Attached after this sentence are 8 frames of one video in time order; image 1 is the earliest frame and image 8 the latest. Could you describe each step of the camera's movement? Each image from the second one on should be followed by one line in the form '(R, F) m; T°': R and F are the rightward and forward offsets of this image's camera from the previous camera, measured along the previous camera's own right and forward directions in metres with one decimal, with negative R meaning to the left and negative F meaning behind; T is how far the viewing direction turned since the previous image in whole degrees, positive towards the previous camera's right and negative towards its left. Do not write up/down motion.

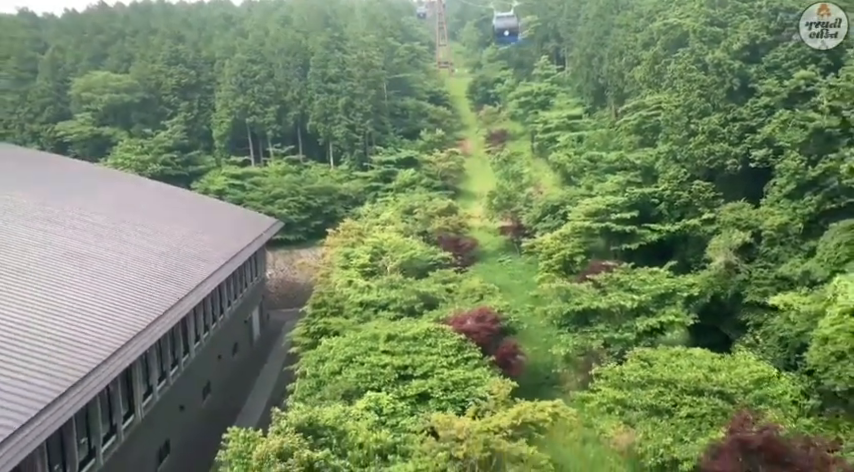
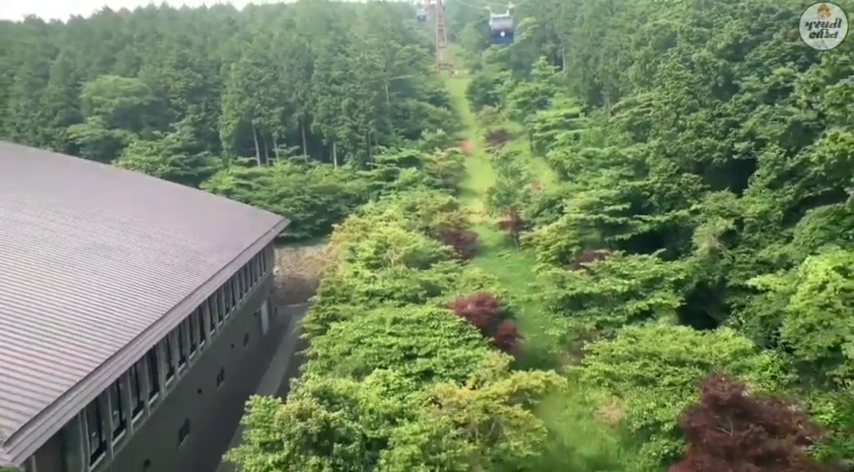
(0.0, -0.9) m; 0°
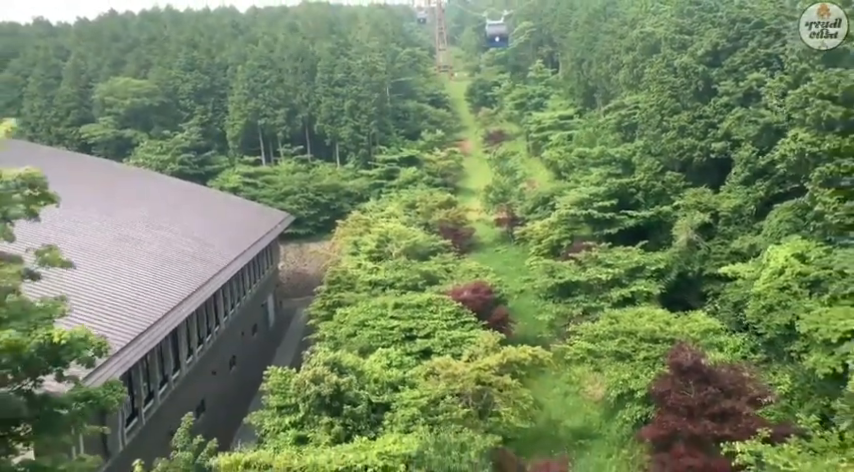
(0.0, -1.2) m; 0°
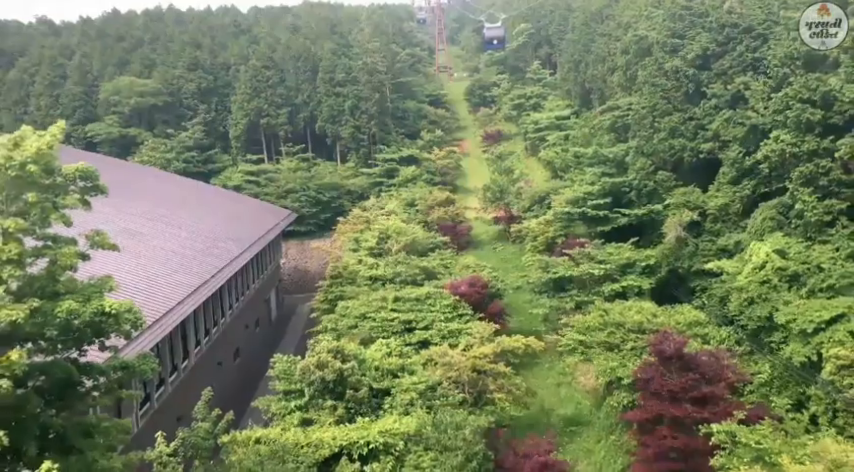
(0.0, -0.6) m; 0°
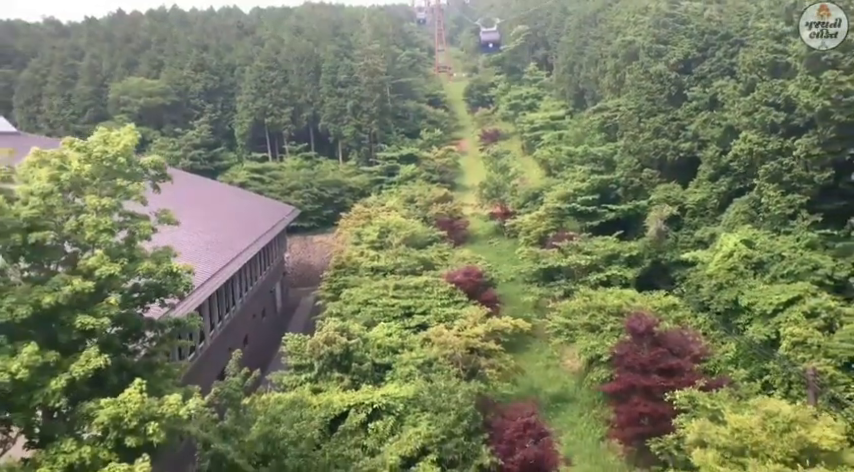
(0.0, -1.2) m; 0°
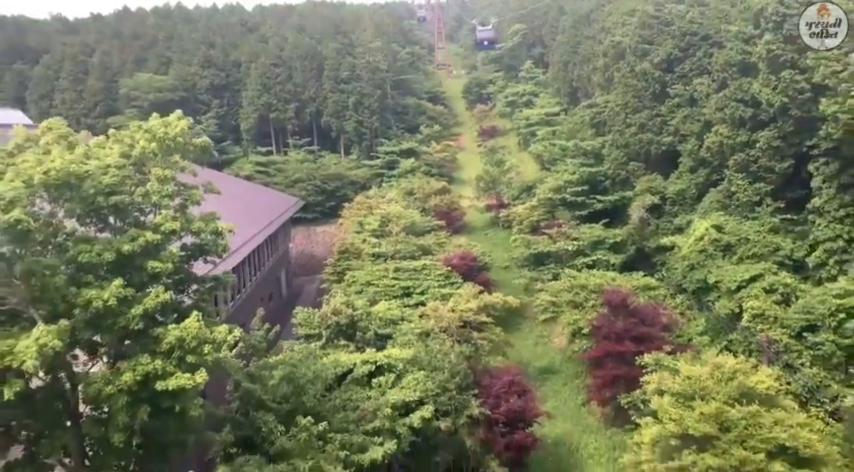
(0.0, -1.3) m; 0°
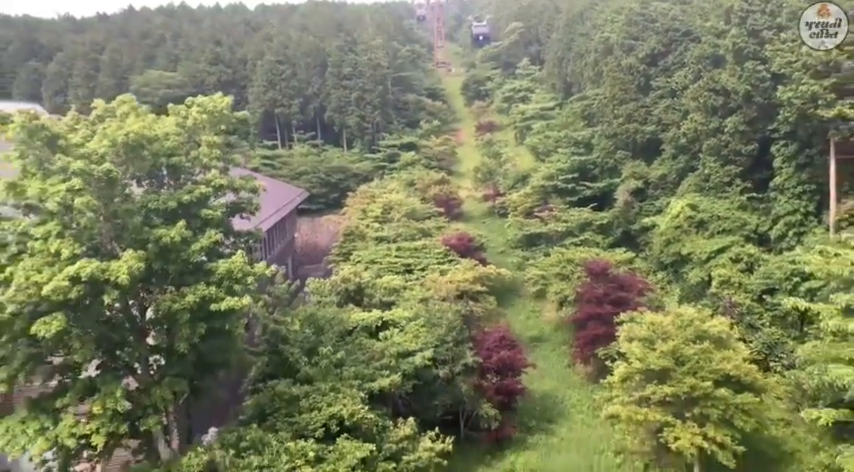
(0.0, -1.5) m; 0°
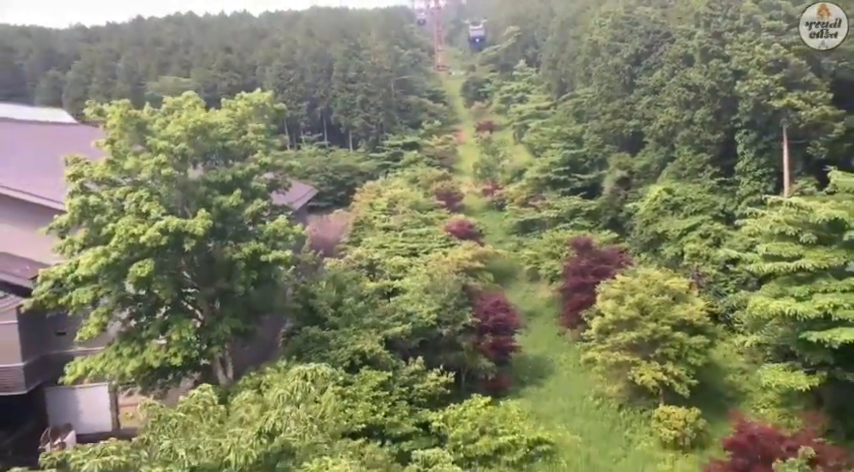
(0.0, -1.9) m; 0°
